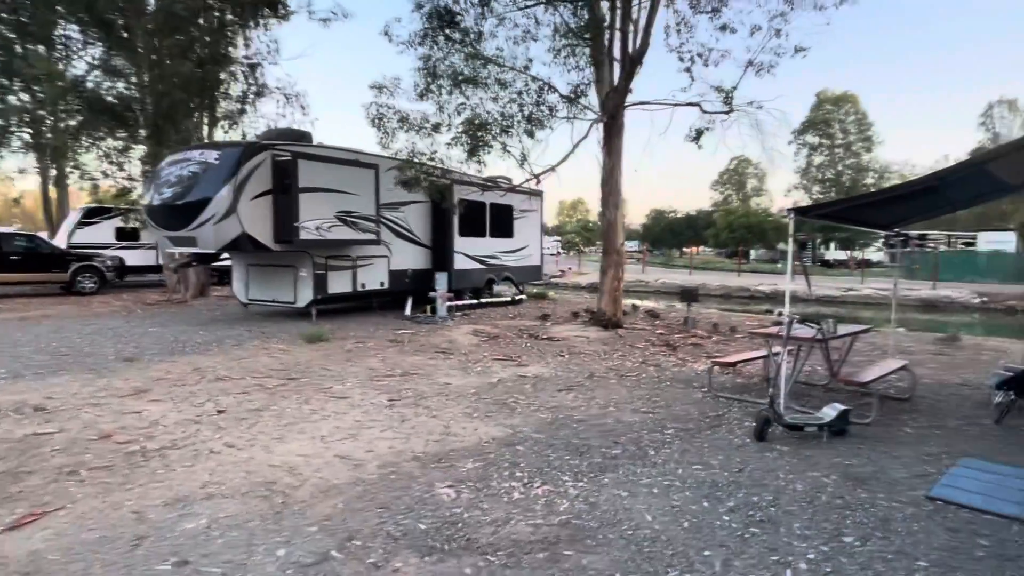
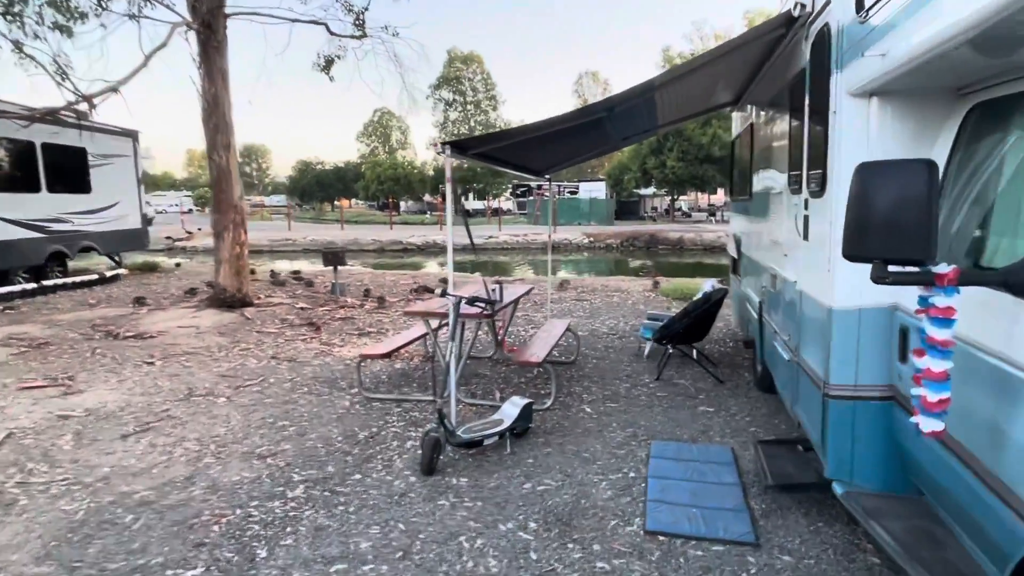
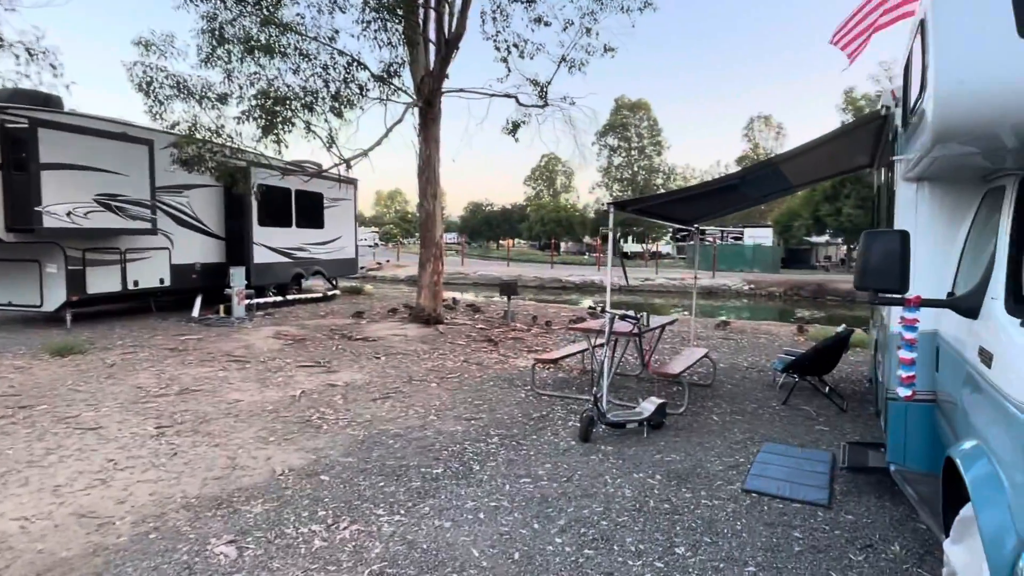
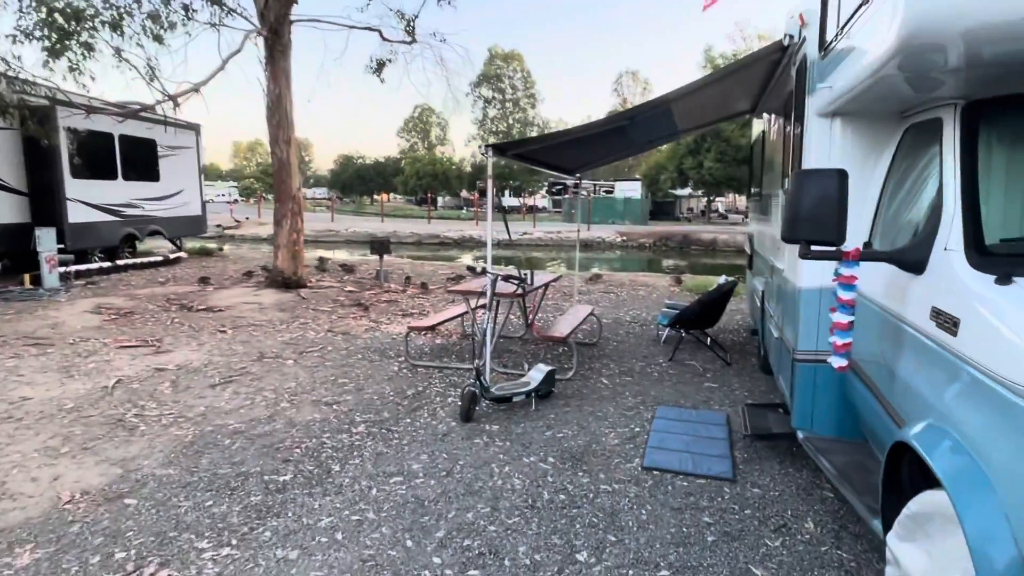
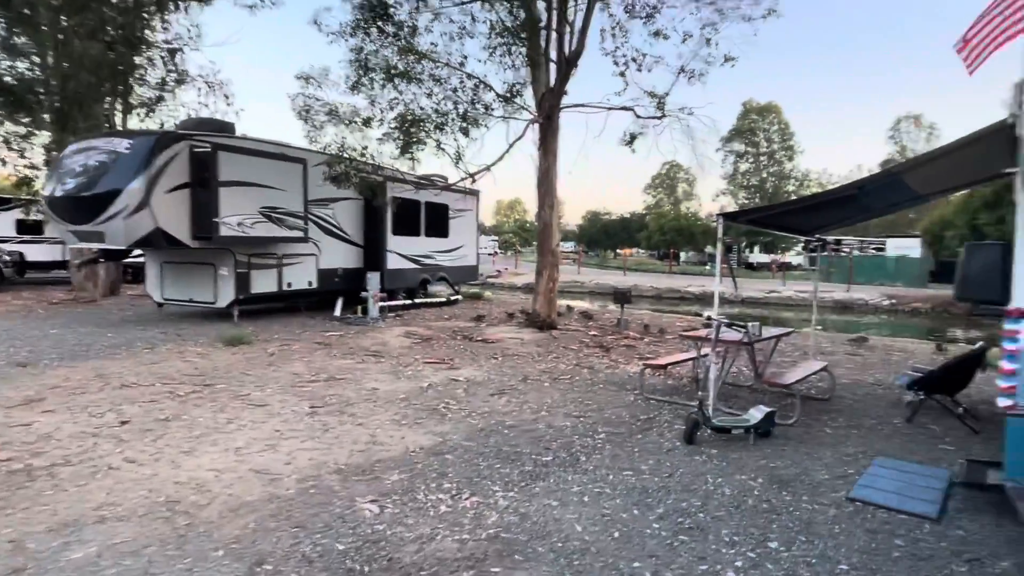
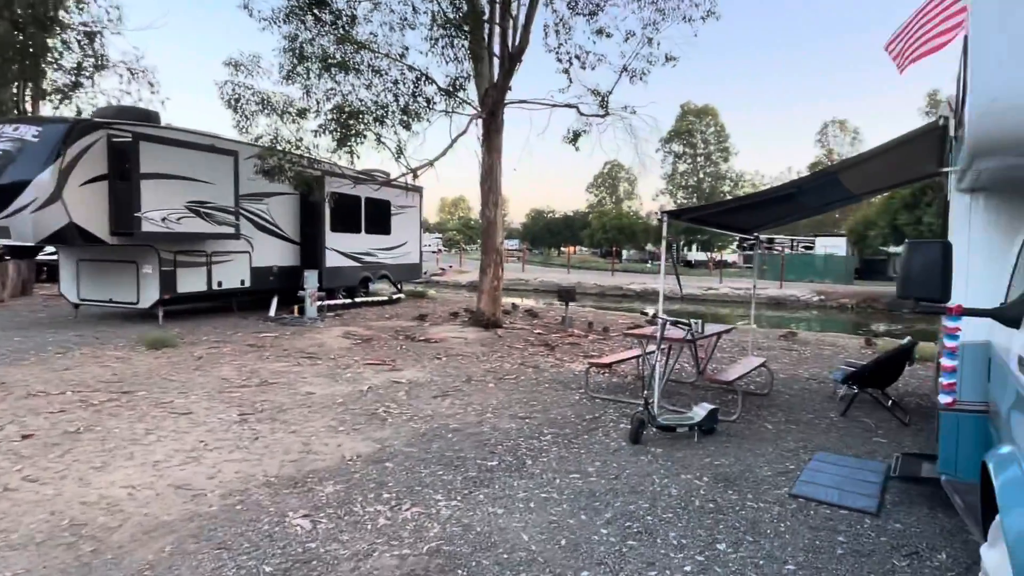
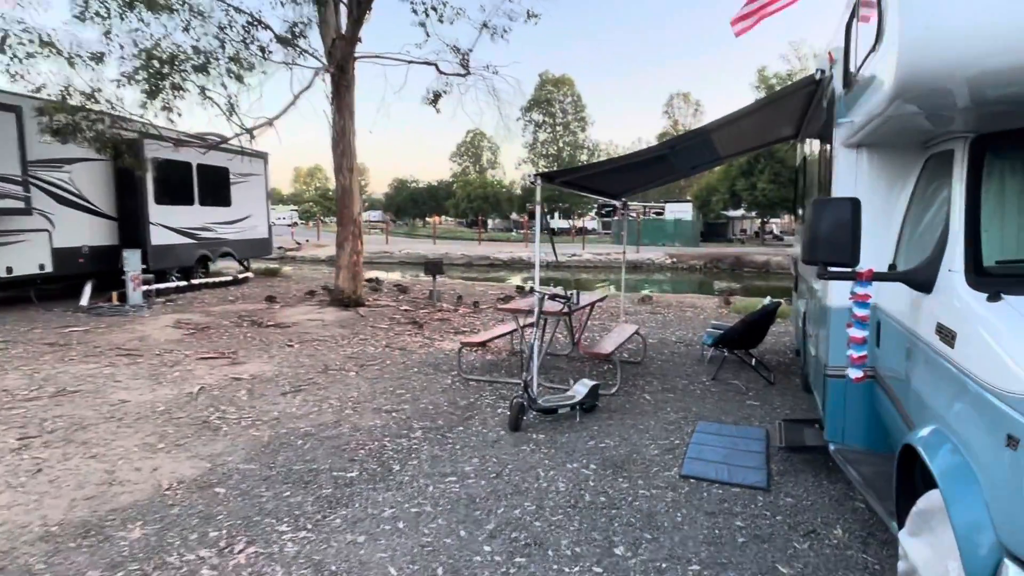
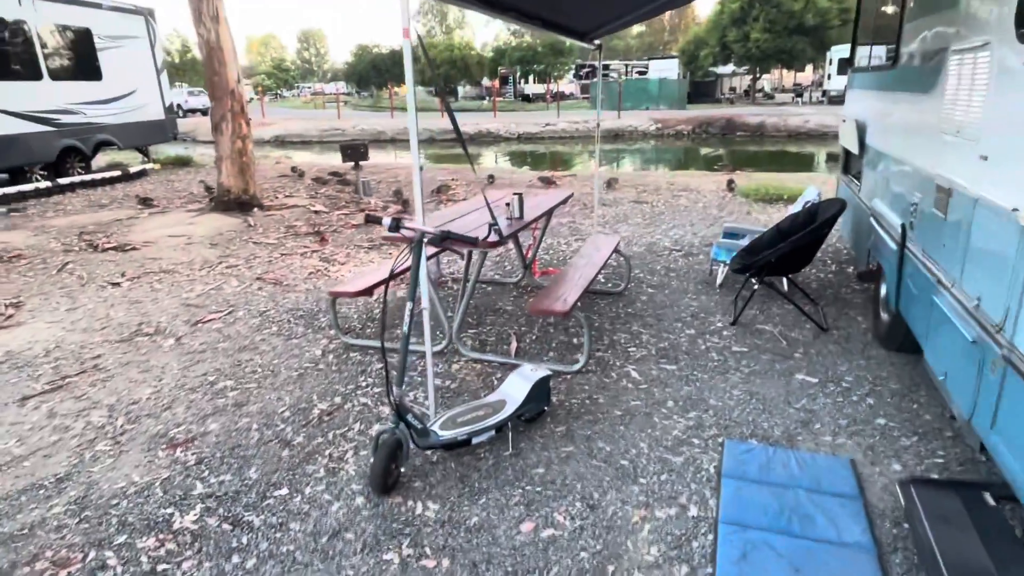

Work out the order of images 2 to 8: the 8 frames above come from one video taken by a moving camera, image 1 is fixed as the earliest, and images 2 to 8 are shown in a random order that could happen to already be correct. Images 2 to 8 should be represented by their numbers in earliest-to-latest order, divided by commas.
5, 6, 3, 7, 4, 2, 8
